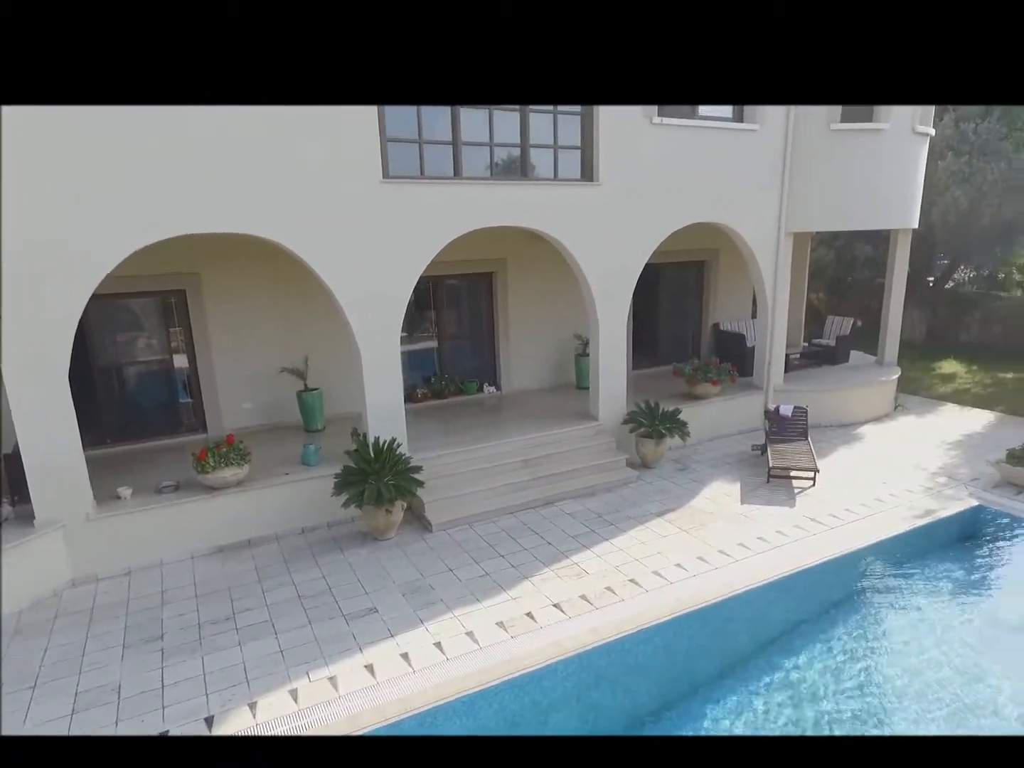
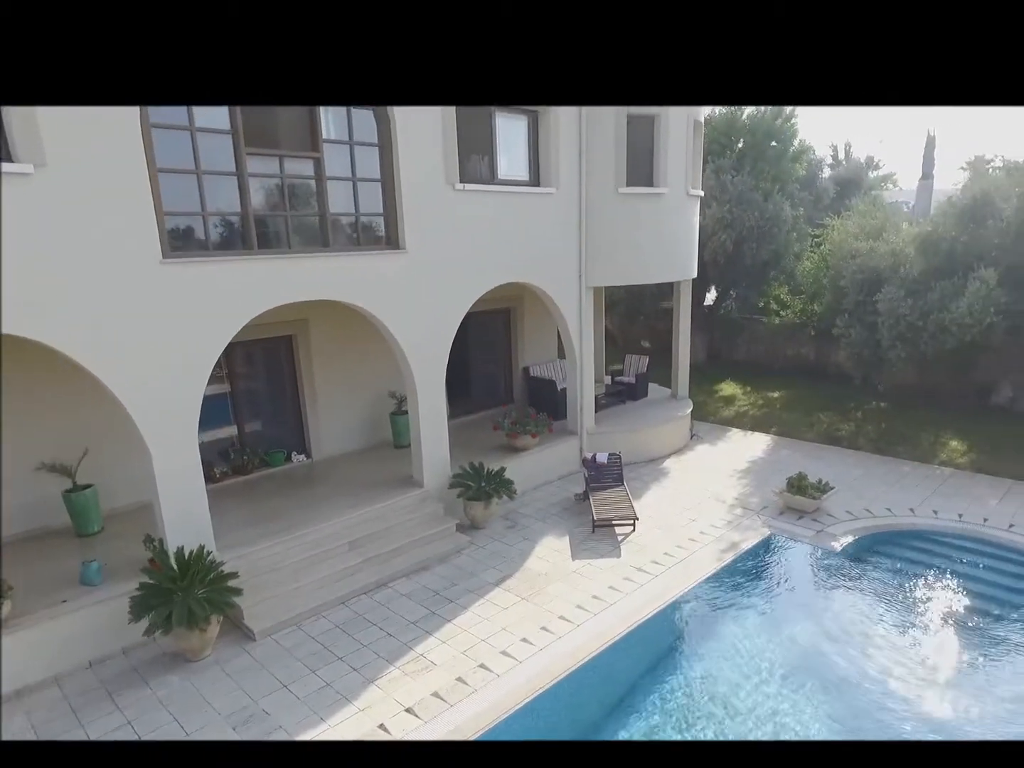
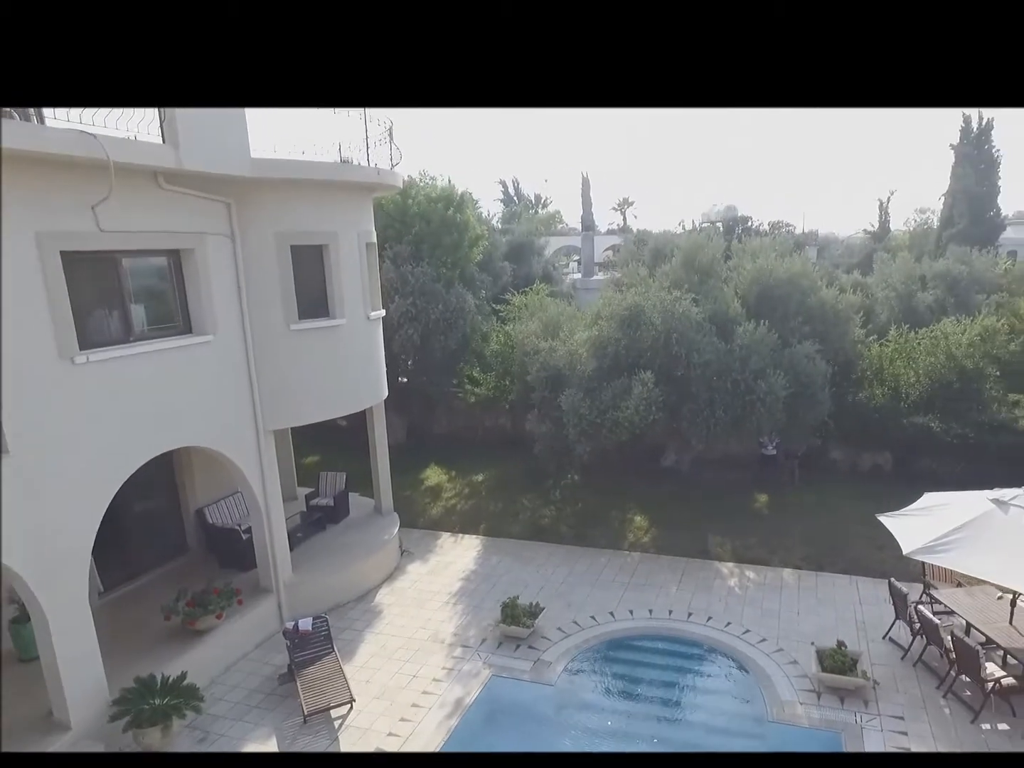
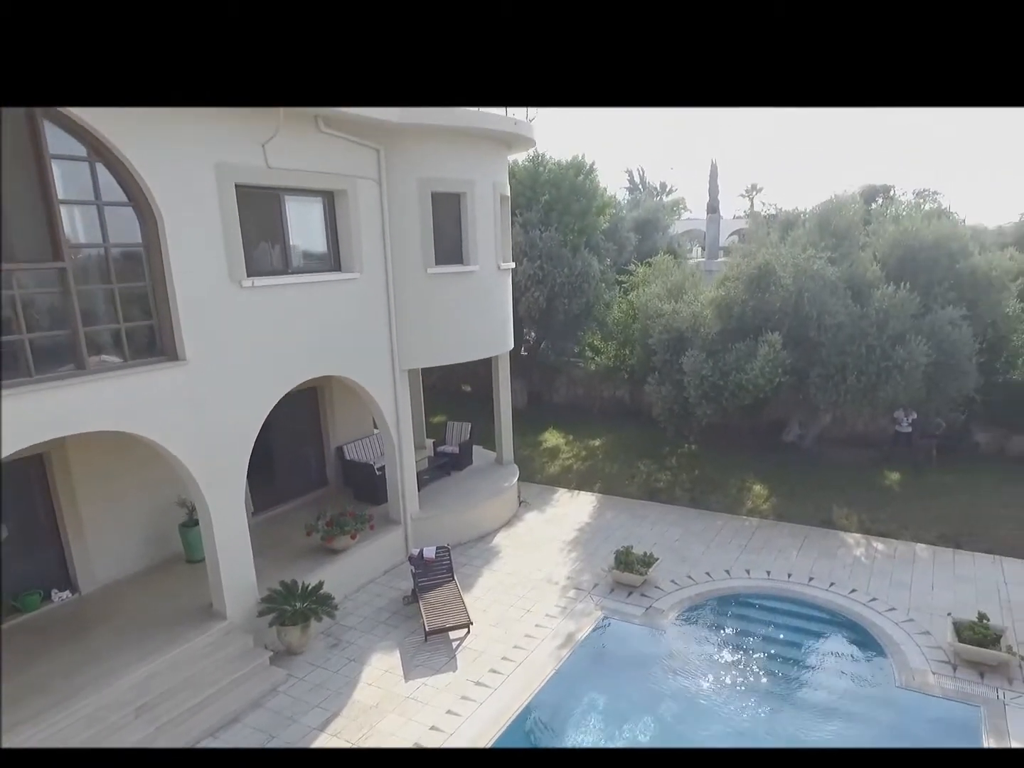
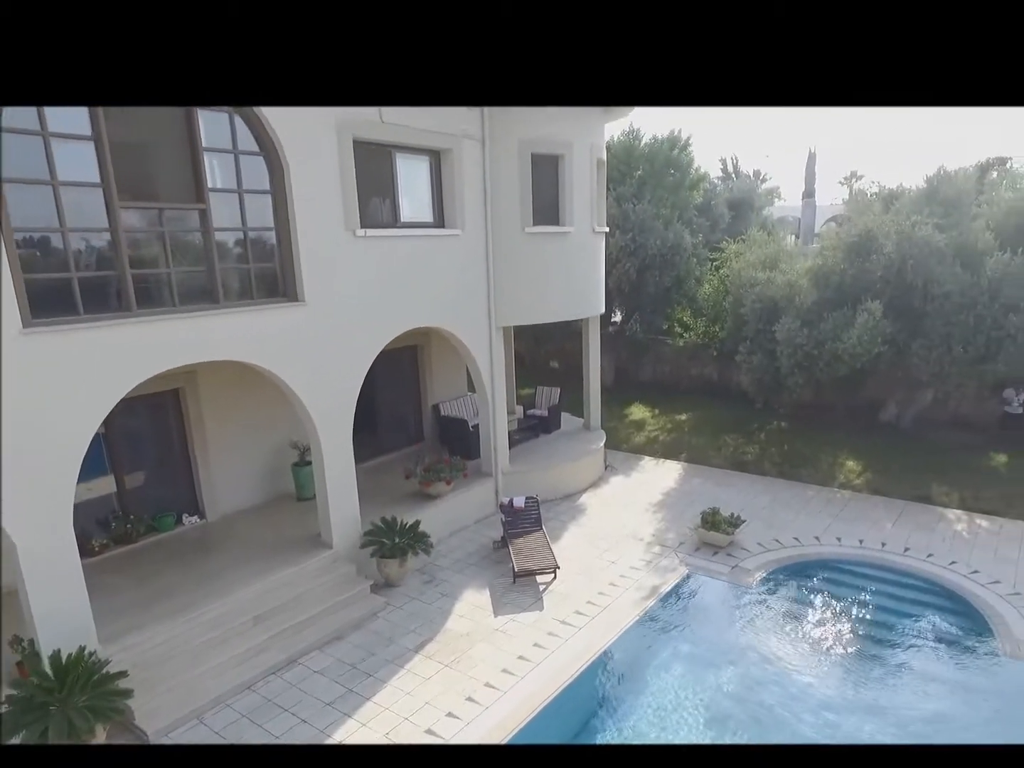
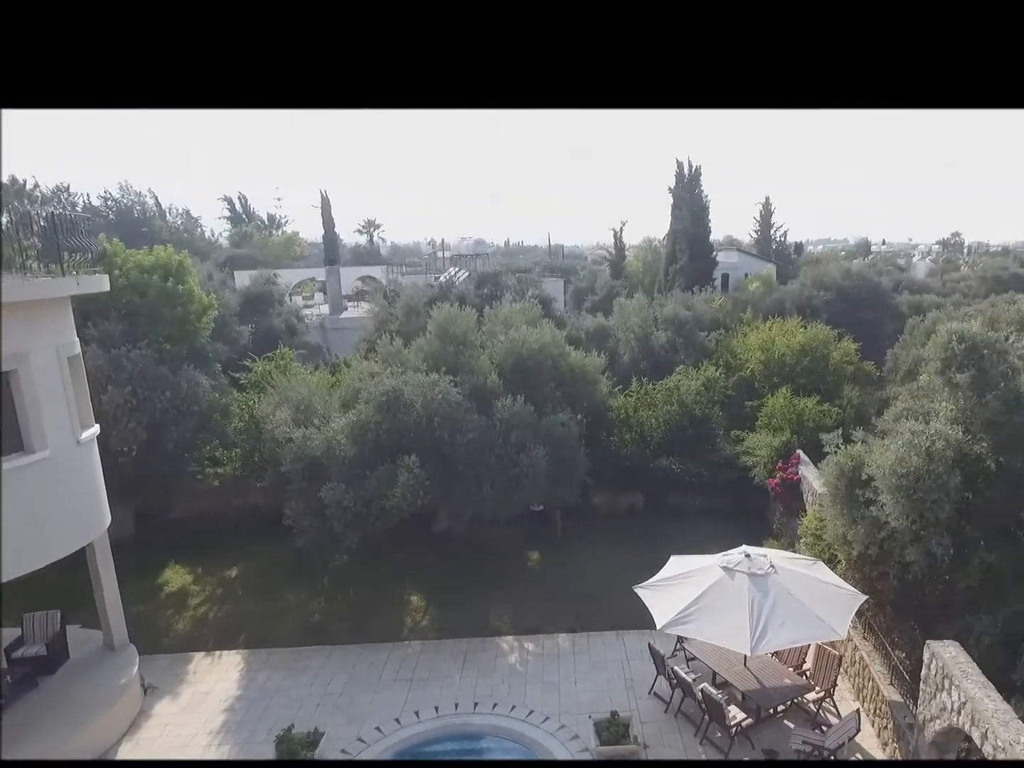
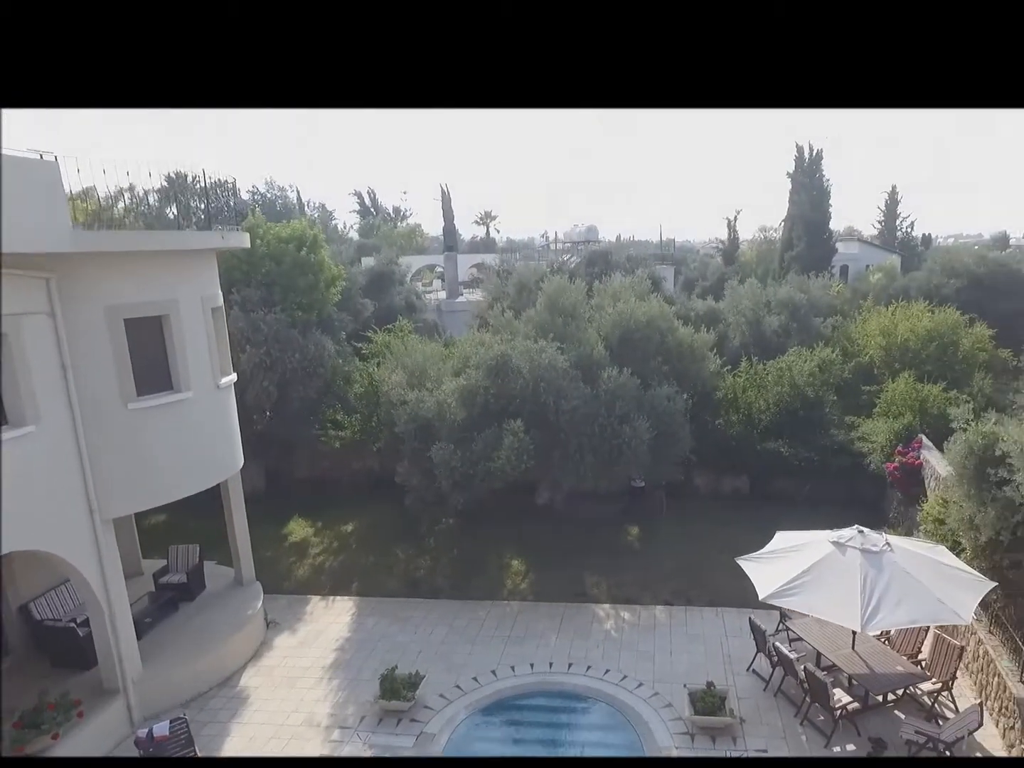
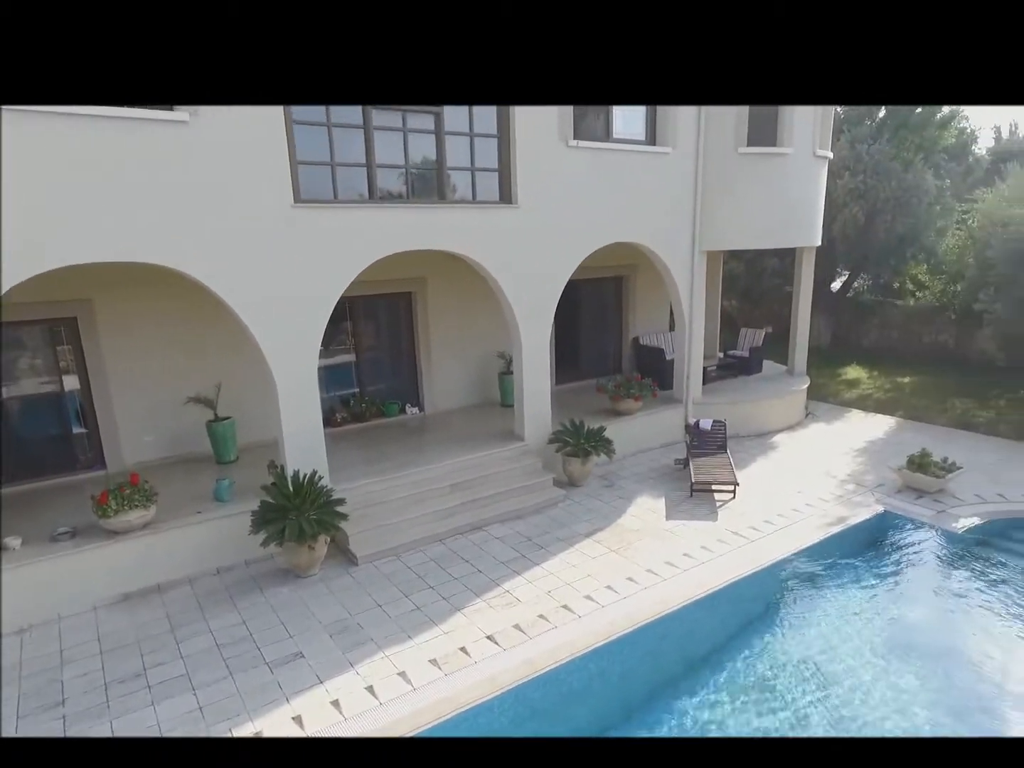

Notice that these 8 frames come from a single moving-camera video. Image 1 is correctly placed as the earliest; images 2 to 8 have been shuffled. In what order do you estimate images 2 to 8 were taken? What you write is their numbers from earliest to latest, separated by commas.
8, 2, 5, 4, 3, 7, 6
